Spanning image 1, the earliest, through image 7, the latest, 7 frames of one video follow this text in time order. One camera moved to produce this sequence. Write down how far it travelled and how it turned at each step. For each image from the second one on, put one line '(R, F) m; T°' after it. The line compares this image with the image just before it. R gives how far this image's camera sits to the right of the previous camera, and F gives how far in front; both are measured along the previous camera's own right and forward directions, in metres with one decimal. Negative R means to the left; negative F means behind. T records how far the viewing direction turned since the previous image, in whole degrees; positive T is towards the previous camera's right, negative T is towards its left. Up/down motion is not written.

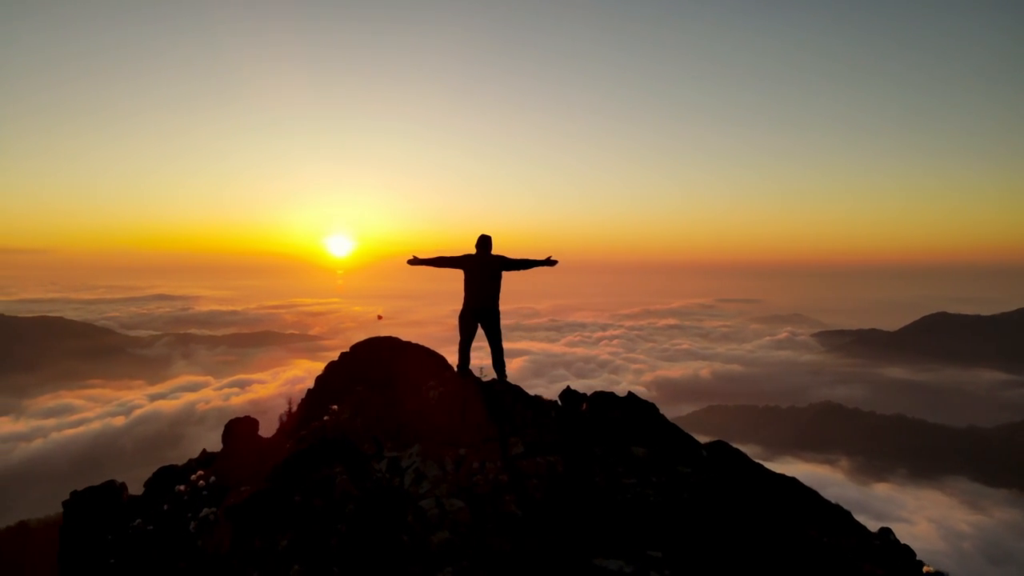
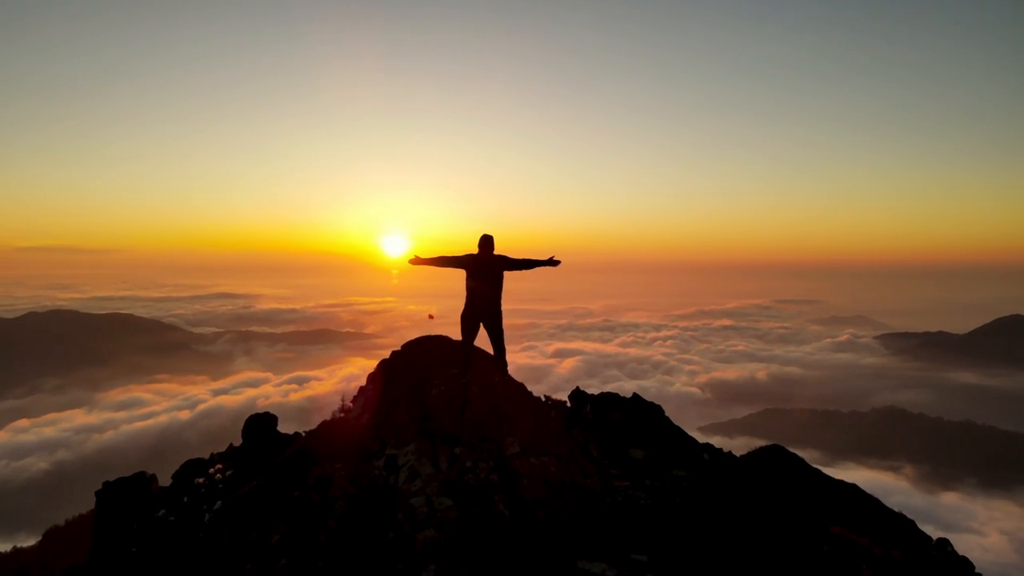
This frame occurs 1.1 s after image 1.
(+0.7, 0.0) m; -4°
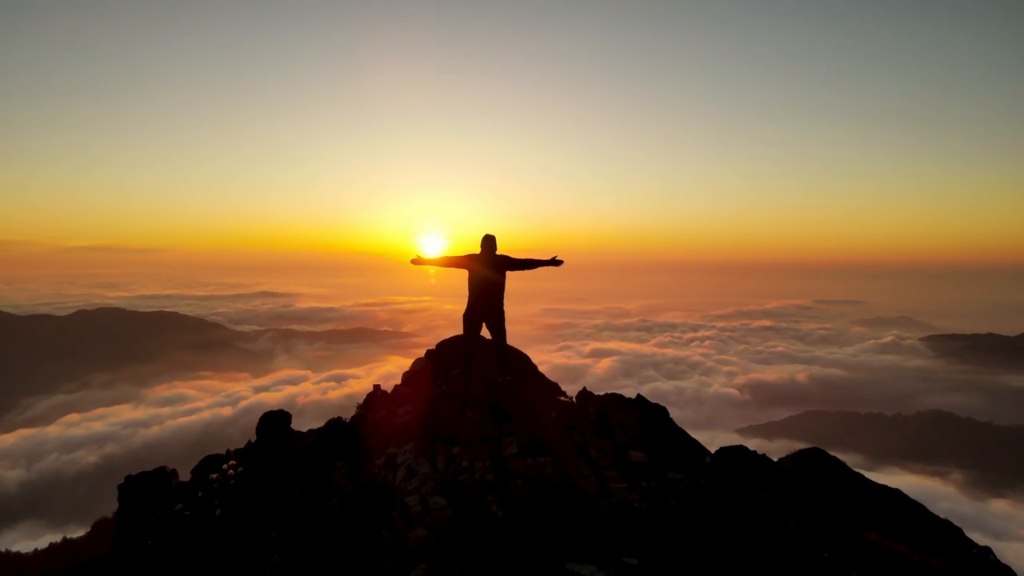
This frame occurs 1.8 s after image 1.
(+0.4, 0.0) m; -3°
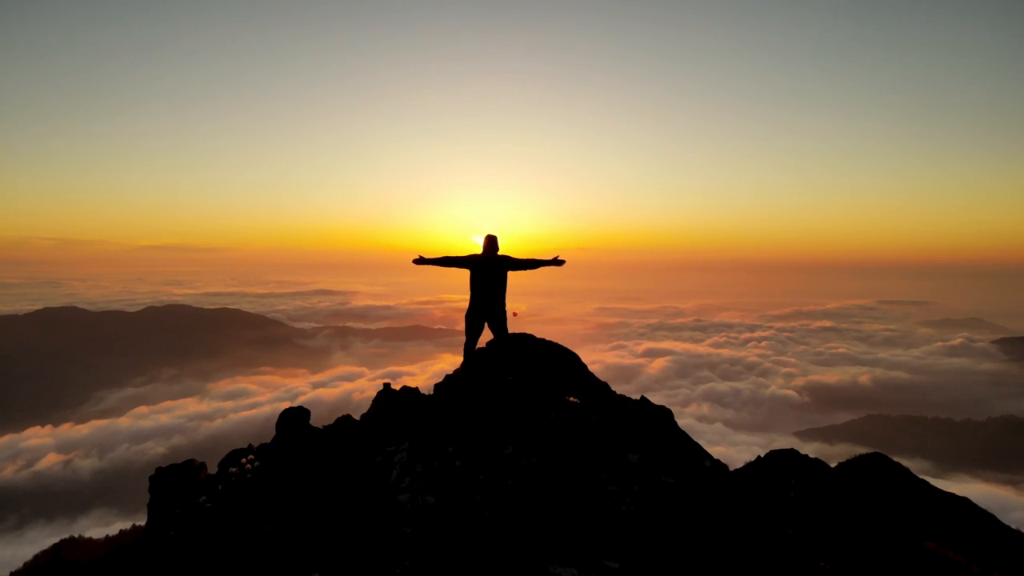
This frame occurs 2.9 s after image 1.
(+0.7, 0.0) m; -4°
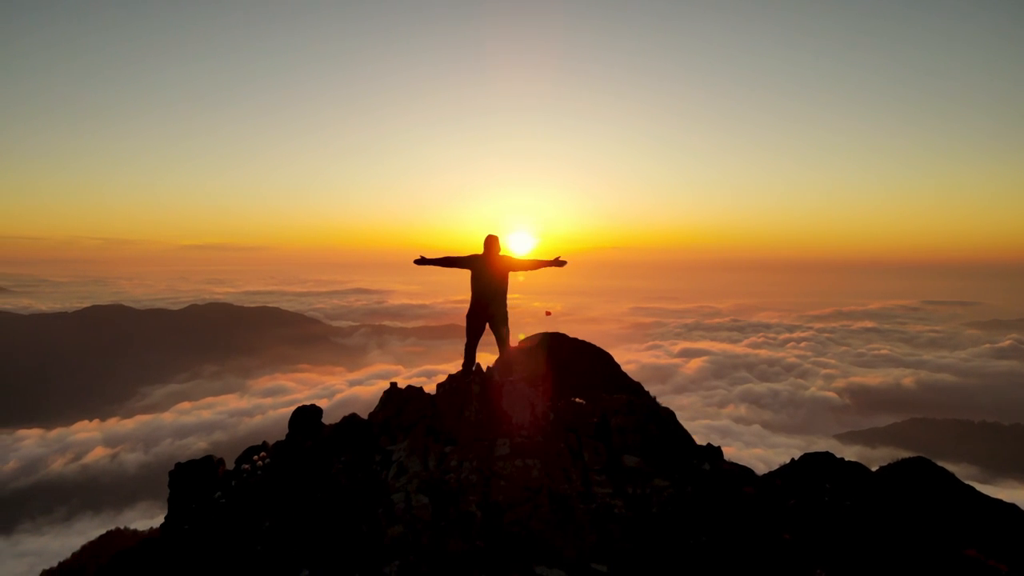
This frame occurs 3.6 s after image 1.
(+0.4, 0.0) m; -3°
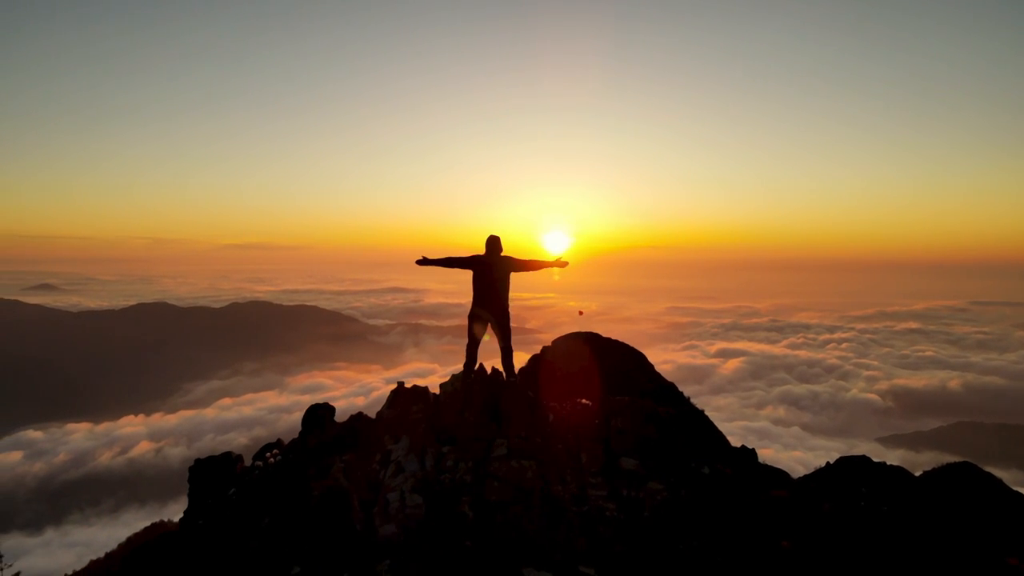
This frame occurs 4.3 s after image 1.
(+0.4, 0.0) m; -3°
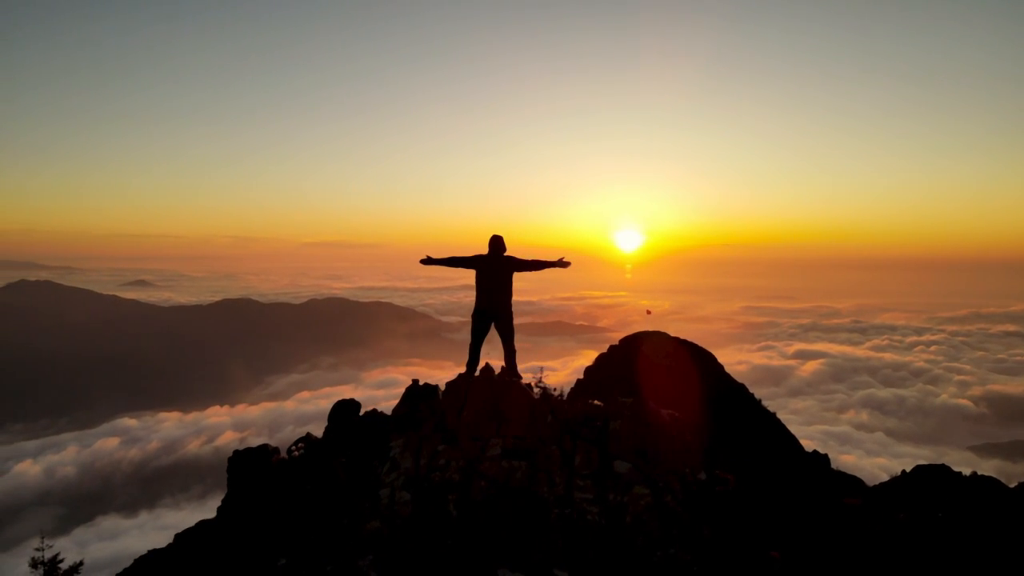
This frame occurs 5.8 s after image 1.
(+0.9, 0.0) m; -5°
